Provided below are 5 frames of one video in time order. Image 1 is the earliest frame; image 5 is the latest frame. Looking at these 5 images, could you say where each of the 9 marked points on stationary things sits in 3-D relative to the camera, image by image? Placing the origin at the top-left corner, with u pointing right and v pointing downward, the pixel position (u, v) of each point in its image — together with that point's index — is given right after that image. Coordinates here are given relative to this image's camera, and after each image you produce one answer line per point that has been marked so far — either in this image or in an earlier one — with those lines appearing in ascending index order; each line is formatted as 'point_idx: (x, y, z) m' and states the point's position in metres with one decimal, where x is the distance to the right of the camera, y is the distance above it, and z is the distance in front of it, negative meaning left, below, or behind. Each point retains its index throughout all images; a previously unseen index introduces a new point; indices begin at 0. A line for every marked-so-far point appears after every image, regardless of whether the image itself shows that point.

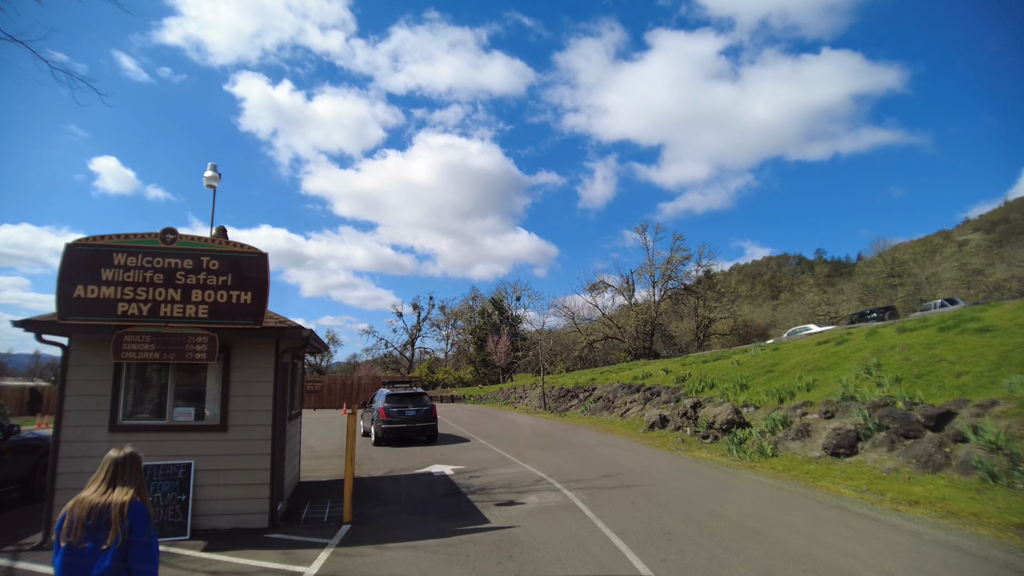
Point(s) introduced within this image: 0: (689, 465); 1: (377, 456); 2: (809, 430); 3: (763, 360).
0: (+2.5, -2.5, +8.0) m
1: (-2.4, -2.9, +9.6) m
2: (+5.3, -2.5, +9.8) m
3: (+6.4, -1.8, +14.2) m
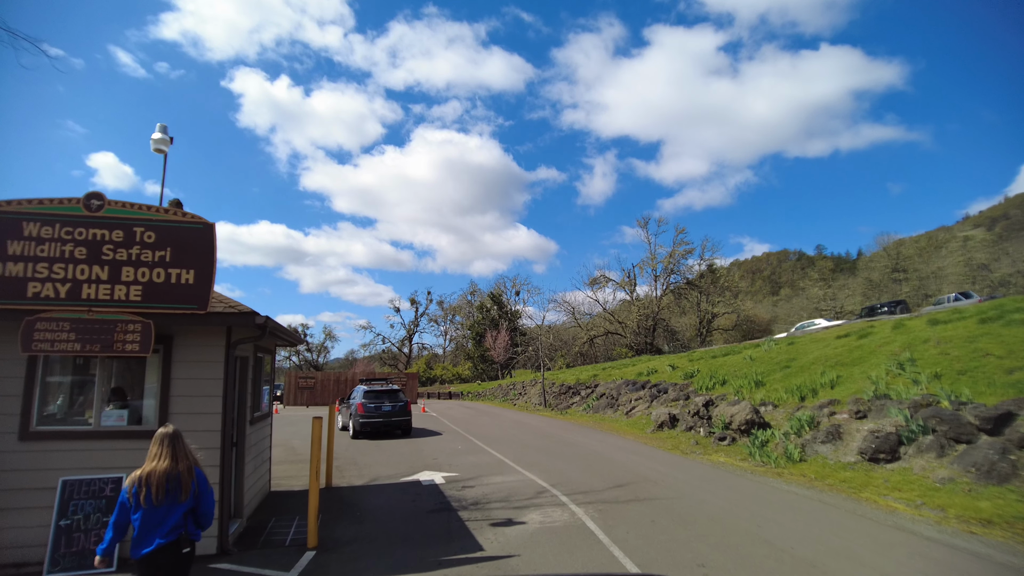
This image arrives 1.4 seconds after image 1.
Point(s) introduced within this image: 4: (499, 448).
0: (+2.5, -2.4, +7.1) m
1: (-2.4, -2.7, +8.7) m
2: (+5.3, -2.3, +9.0) m
3: (+6.4, -1.6, +13.4) m
4: (-0.3, -2.9, +10.2) m
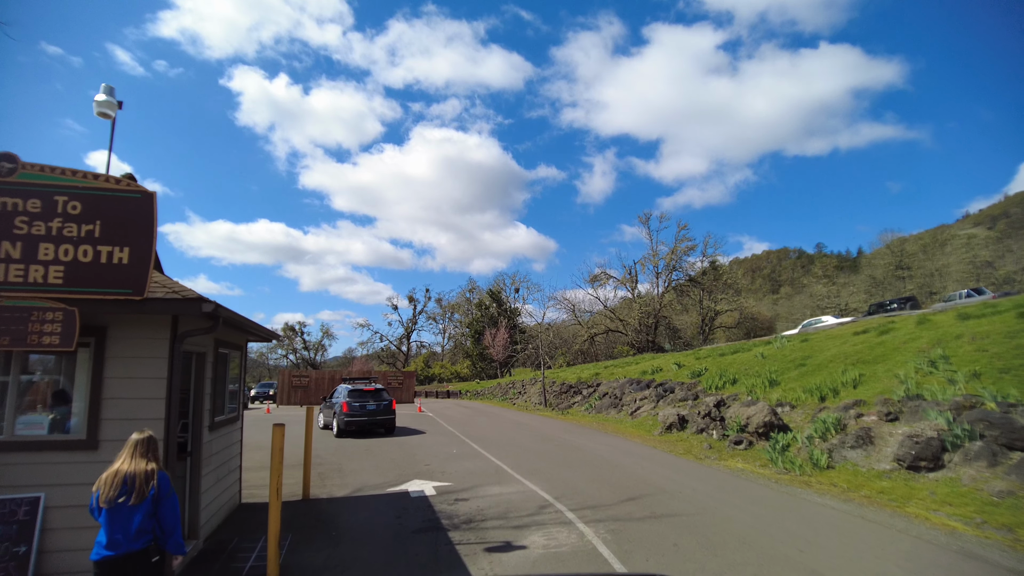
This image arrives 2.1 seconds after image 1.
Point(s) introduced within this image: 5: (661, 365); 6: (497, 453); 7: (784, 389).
0: (+2.5, -2.2, +6.5) m
1: (-2.4, -2.6, +8.0) m
2: (+5.3, -2.2, +8.3) m
3: (+6.4, -1.5, +12.7) m
4: (-0.3, -2.8, +9.5) m
5: (+4.9, -2.5, +18.4) m
6: (-0.3, -2.8, +9.6) m
7: (+5.3, -2.0, +10.8) m
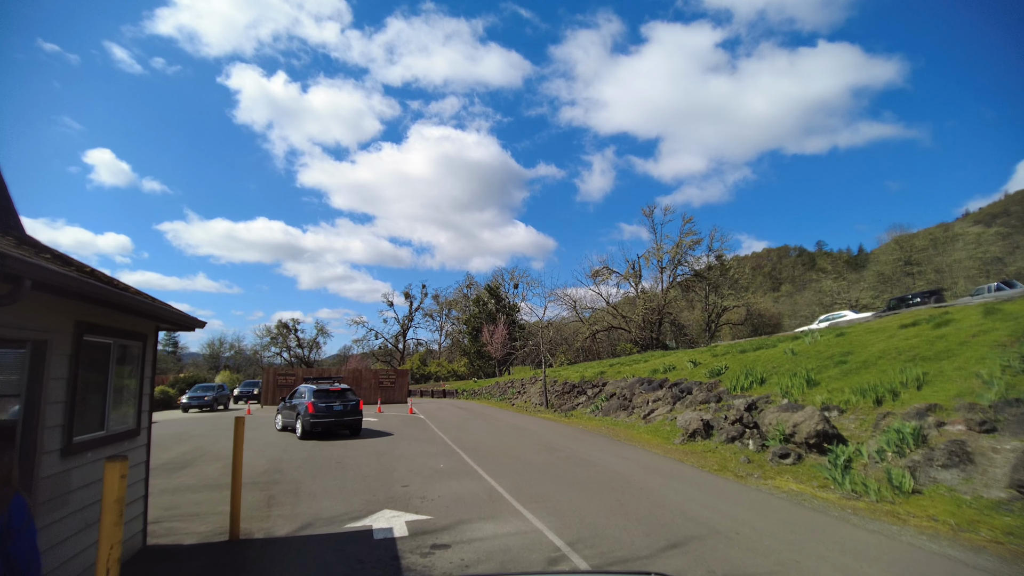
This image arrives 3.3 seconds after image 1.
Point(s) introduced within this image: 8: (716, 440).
0: (+2.5, -2.0, +5.0) m
1: (-2.4, -2.4, +6.5) m
2: (+5.3, -2.0, +6.8) m
3: (+6.4, -1.2, +11.2) m
4: (-0.3, -2.6, +8.0) m
5: (+4.9, -2.3, +16.9) m
6: (-0.3, -2.6, +8.1) m
7: (+5.2, -1.7, +9.3) m
8: (+3.4, -2.6, +9.4) m
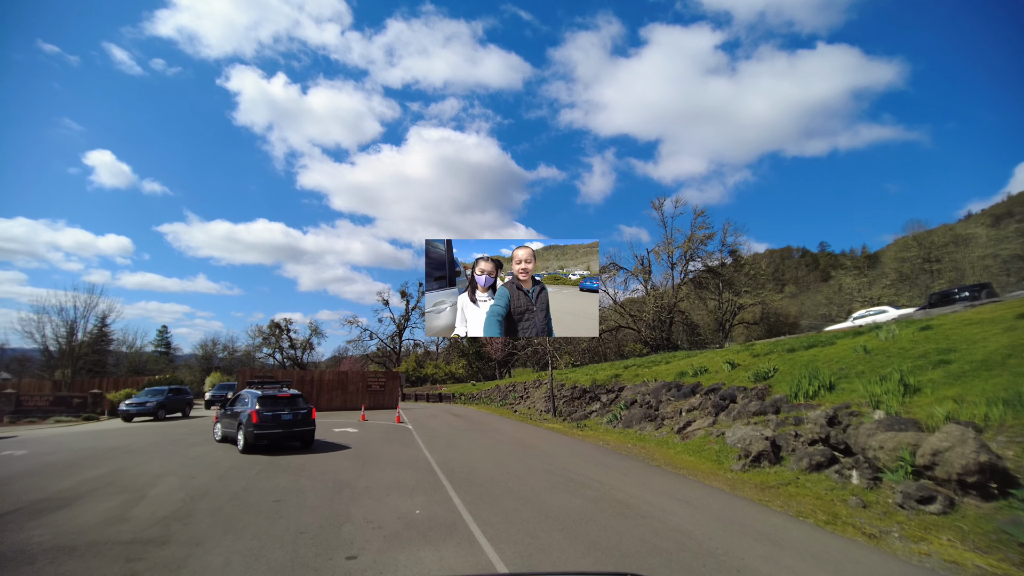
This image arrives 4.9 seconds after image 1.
0: (+2.6, -1.7, +2.6) m
1: (-2.3, -2.0, +4.2) m
2: (+5.3, -1.6, +4.5) m
3: (+6.4, -0.9, +8.9) m
4: (-0.3, -2.2, +5.7) m
5: (+4.9, -2.0, +14.6) m
6: (-0.2, -2.3, +5.7) m
7: (+5.3, -1.4, +6.9) m
8: (+3.5, -2.2, +7.1) m
